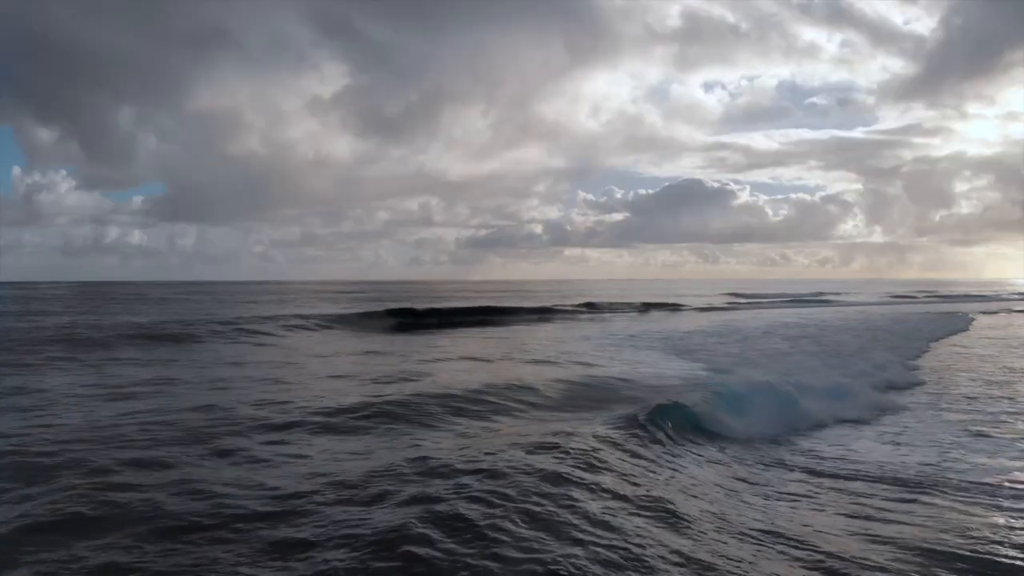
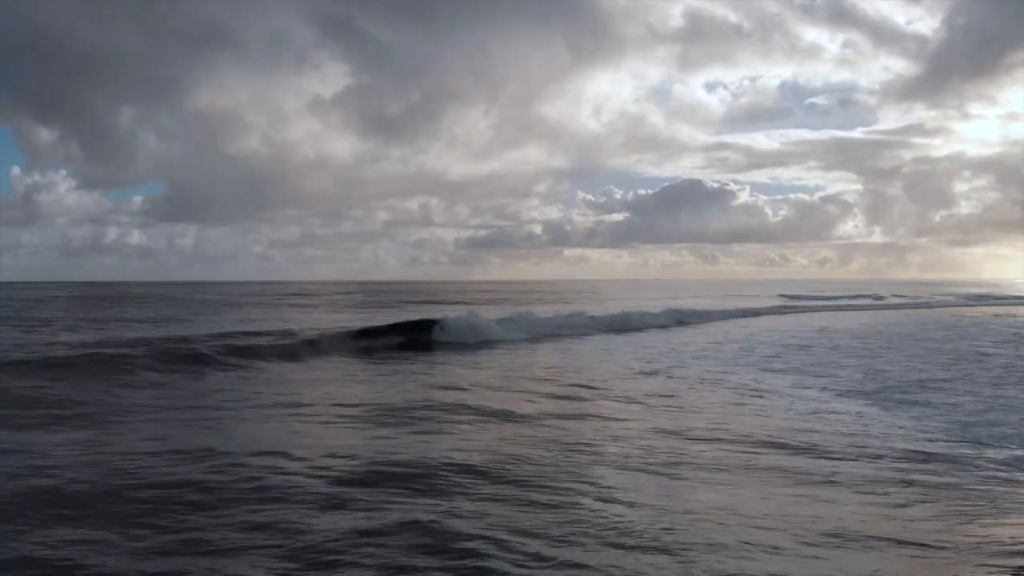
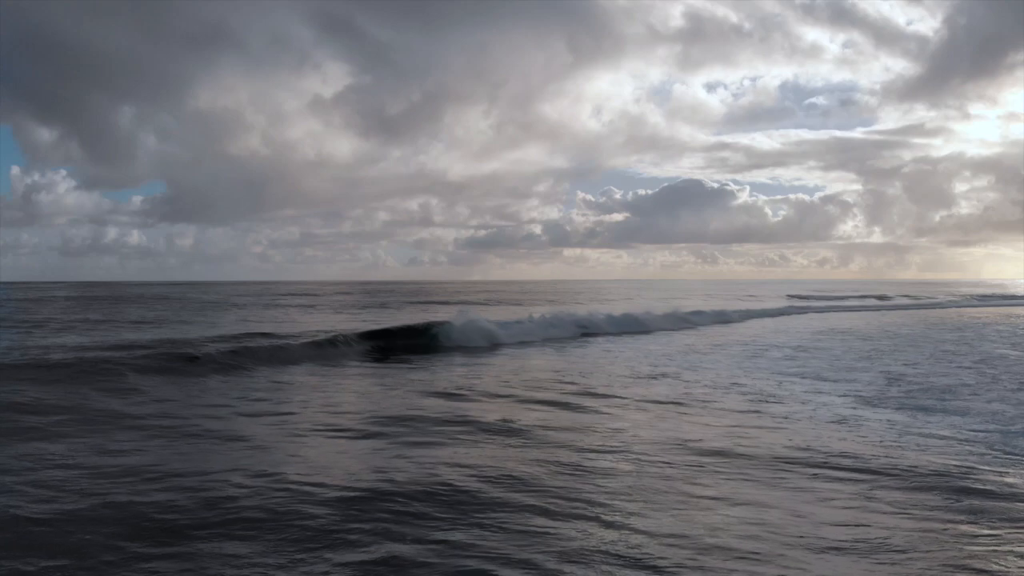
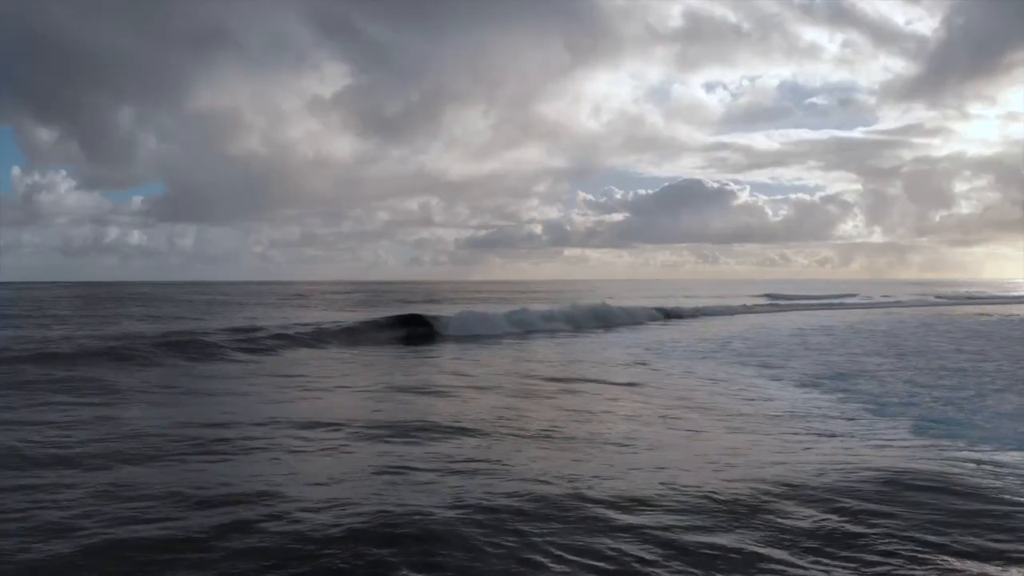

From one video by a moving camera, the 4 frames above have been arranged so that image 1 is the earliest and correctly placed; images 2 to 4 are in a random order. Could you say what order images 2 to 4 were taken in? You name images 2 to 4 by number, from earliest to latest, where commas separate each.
4, 2, 3
